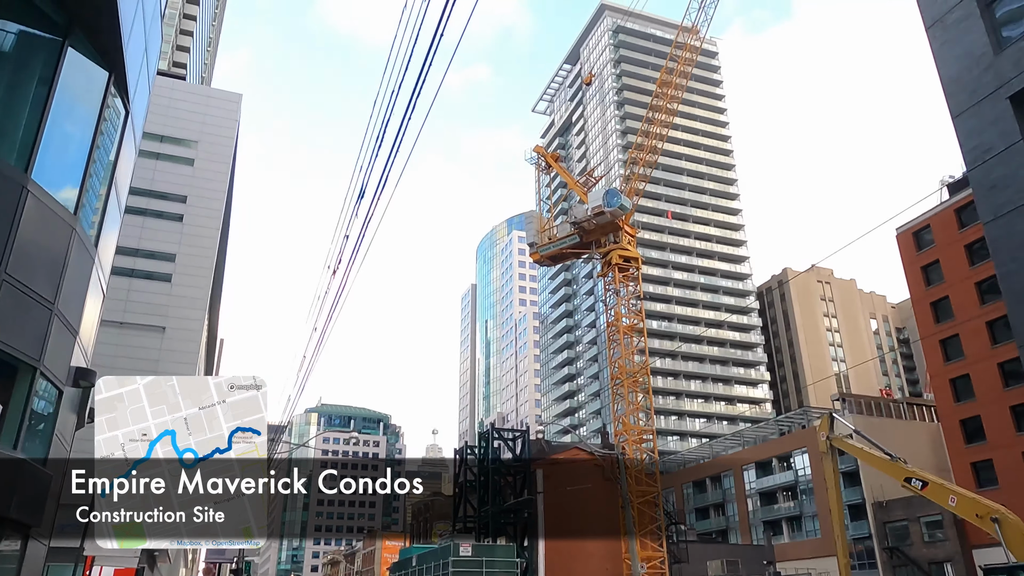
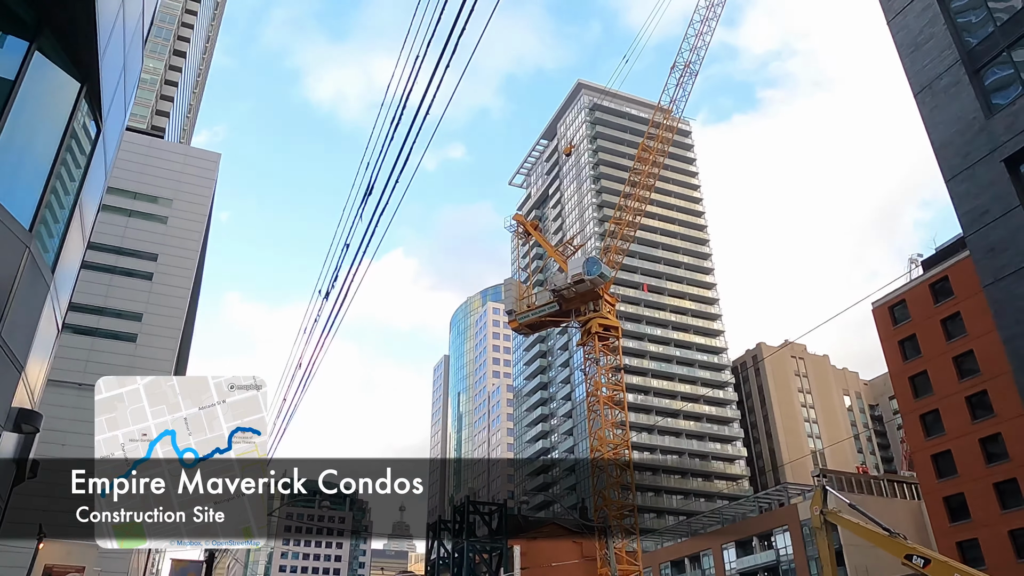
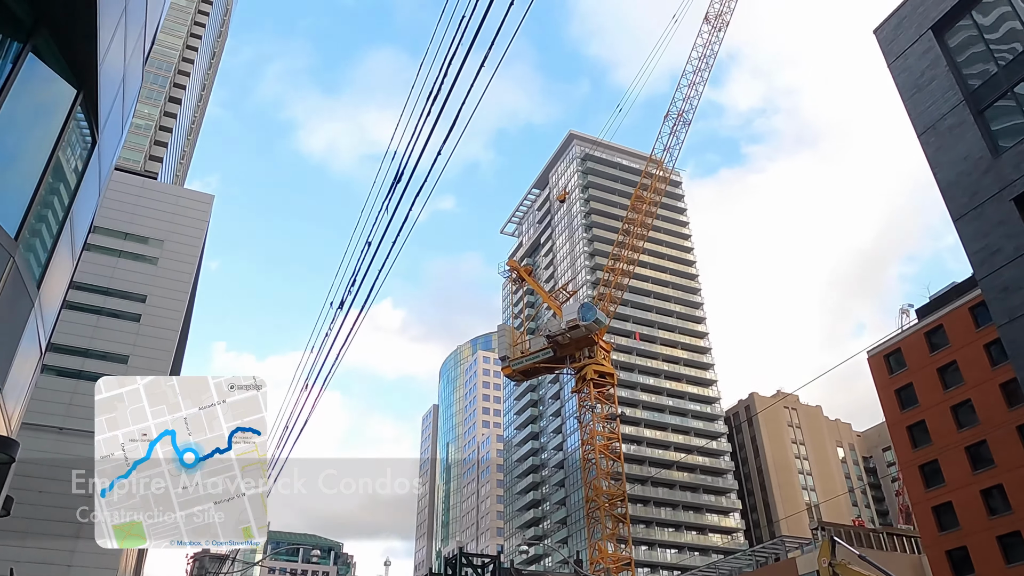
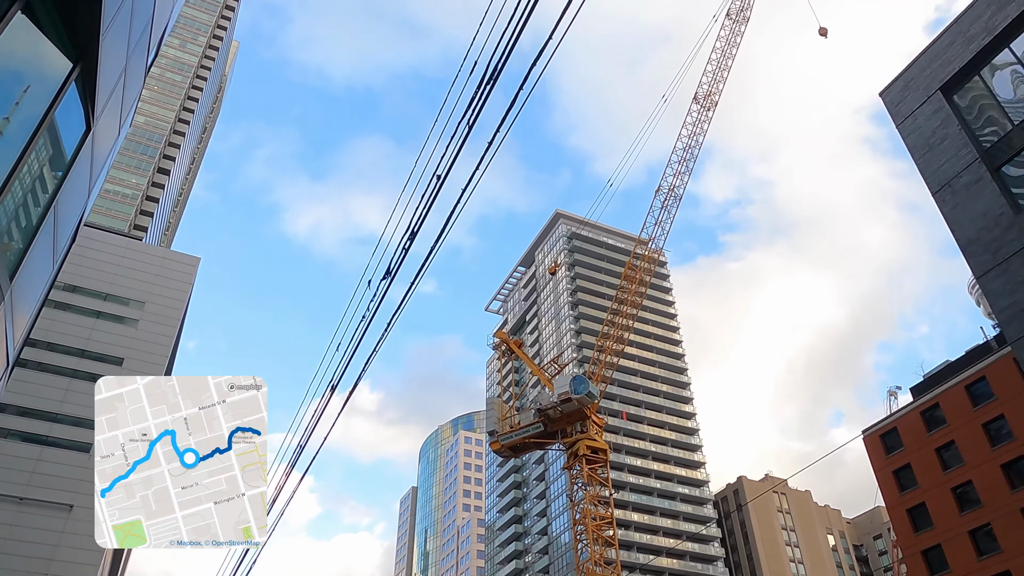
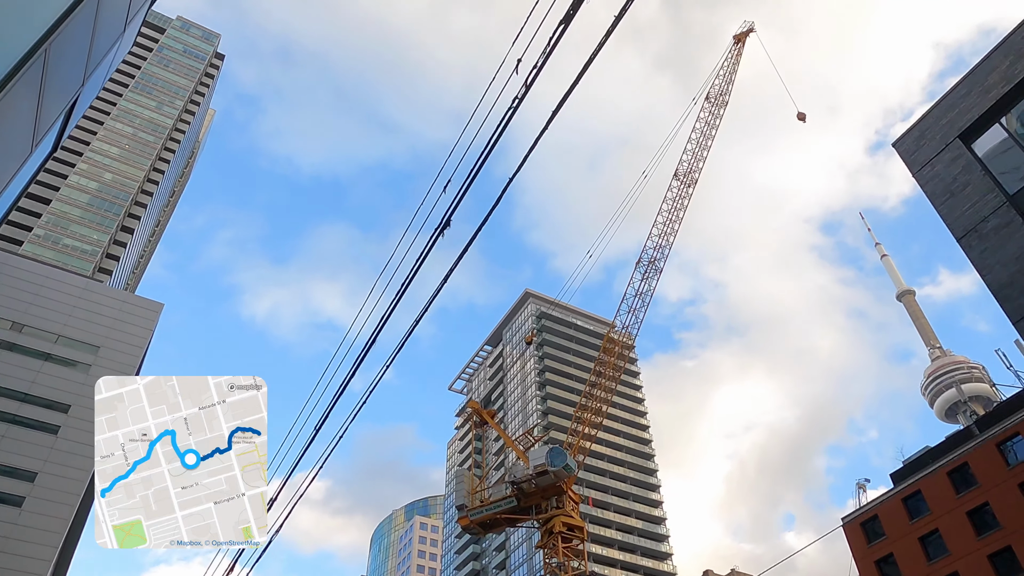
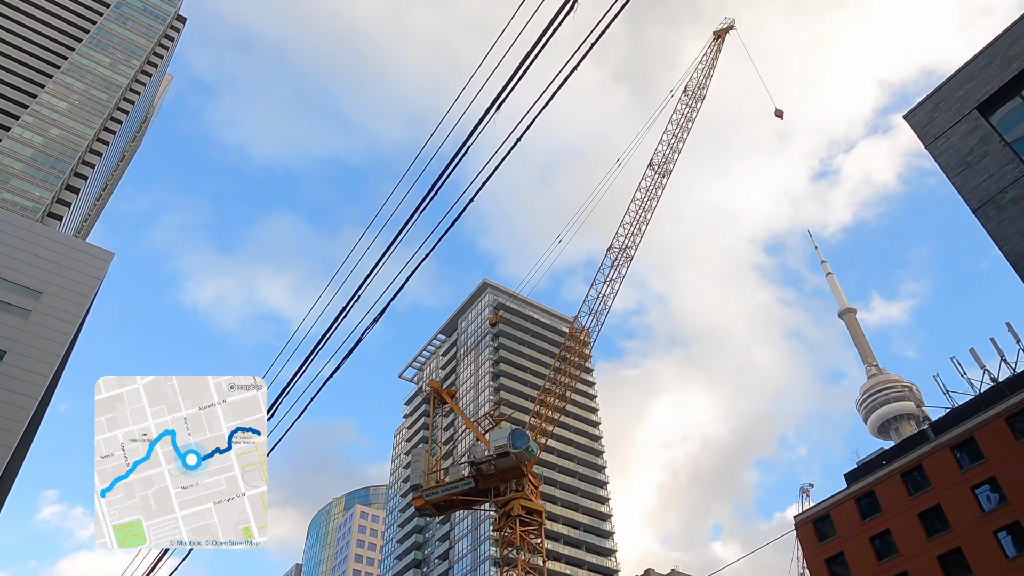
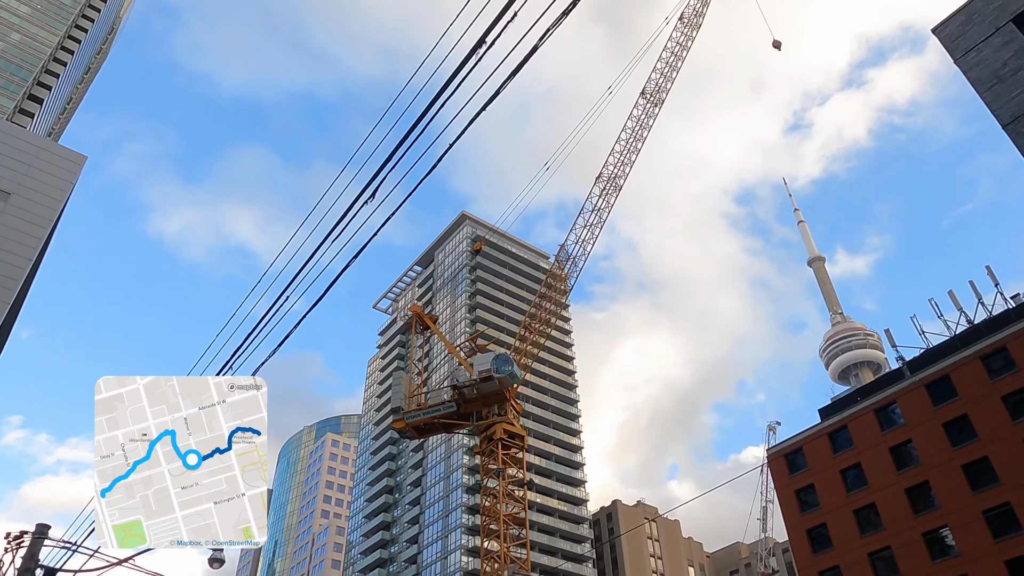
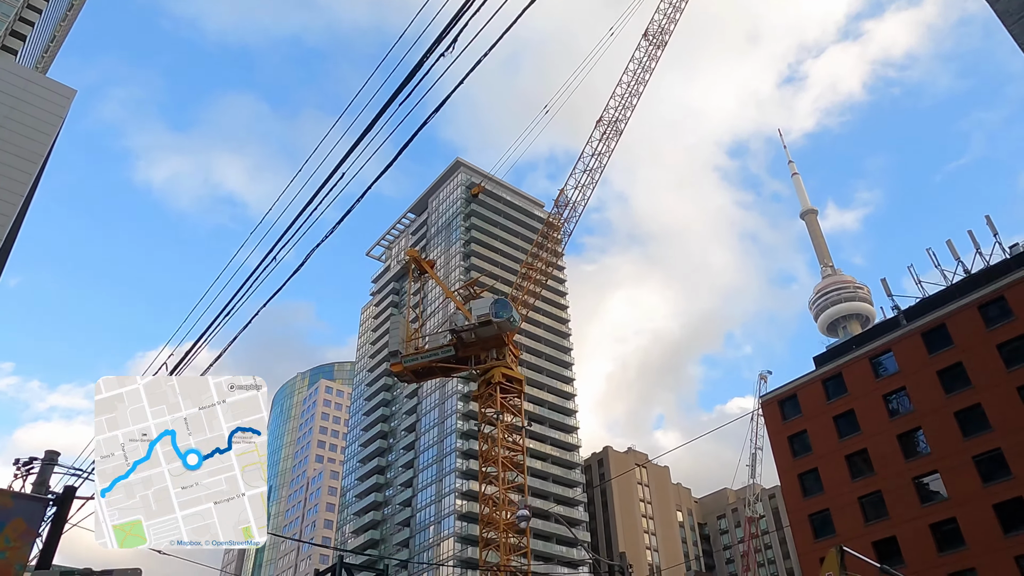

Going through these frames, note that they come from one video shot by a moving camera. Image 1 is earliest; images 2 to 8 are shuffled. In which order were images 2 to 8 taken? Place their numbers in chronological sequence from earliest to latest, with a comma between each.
2, 3, 4, 5, 6, 7, 8
